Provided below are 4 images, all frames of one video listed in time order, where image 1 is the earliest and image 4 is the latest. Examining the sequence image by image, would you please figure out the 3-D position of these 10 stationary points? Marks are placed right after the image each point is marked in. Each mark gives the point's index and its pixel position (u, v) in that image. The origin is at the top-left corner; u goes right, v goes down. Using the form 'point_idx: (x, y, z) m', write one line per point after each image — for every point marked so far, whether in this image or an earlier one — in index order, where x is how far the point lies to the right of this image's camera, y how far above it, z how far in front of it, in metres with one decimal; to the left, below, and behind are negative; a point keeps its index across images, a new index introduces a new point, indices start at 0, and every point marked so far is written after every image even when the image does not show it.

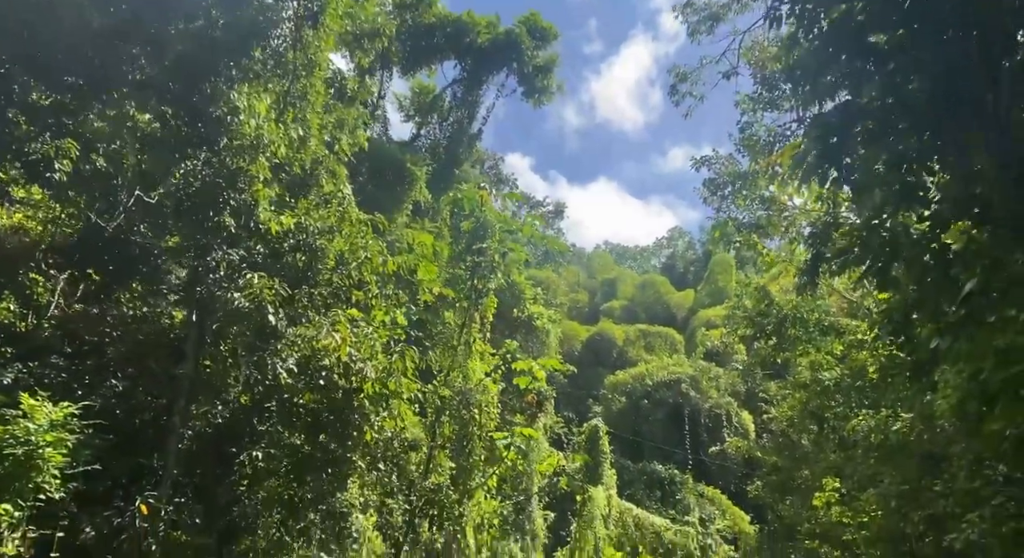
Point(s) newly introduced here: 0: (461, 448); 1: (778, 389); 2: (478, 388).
0: (-0.6, -2.1, +10.6) m
1: (+6.1, -2.5, +19.4) m
2: (-0.4, -1.3, +10.5) m
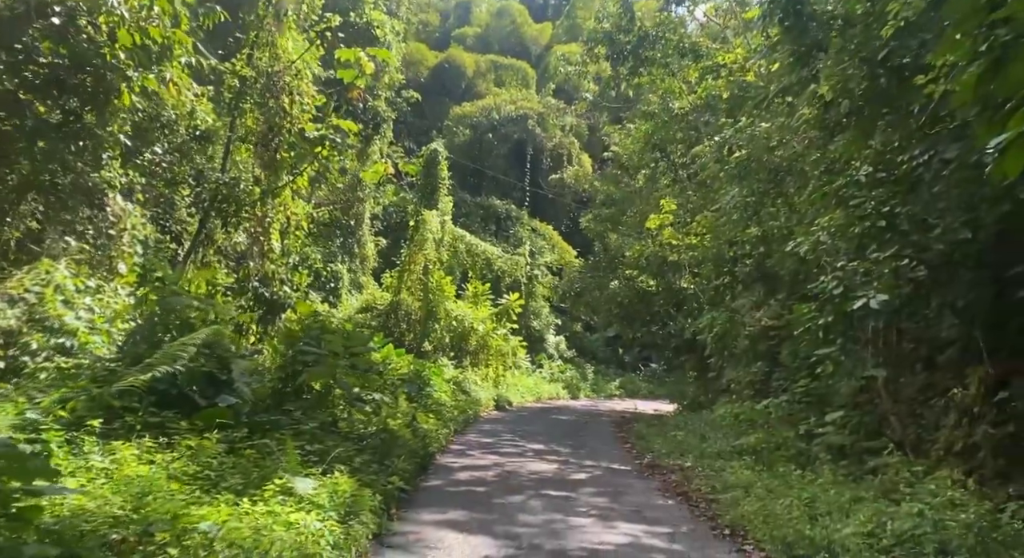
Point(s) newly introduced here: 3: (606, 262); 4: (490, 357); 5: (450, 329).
0: (-2.6, +1.5, +9.1) m
1: (+2.5, +3.4, +18.8) m
2: (-2.3, +2.1, +8.9) m
3: (+2.2, +0.4, +19.6) m
4: (-0.5, -1.7, +18.8) m
5: (-1.3, -1.1, +17.8) m
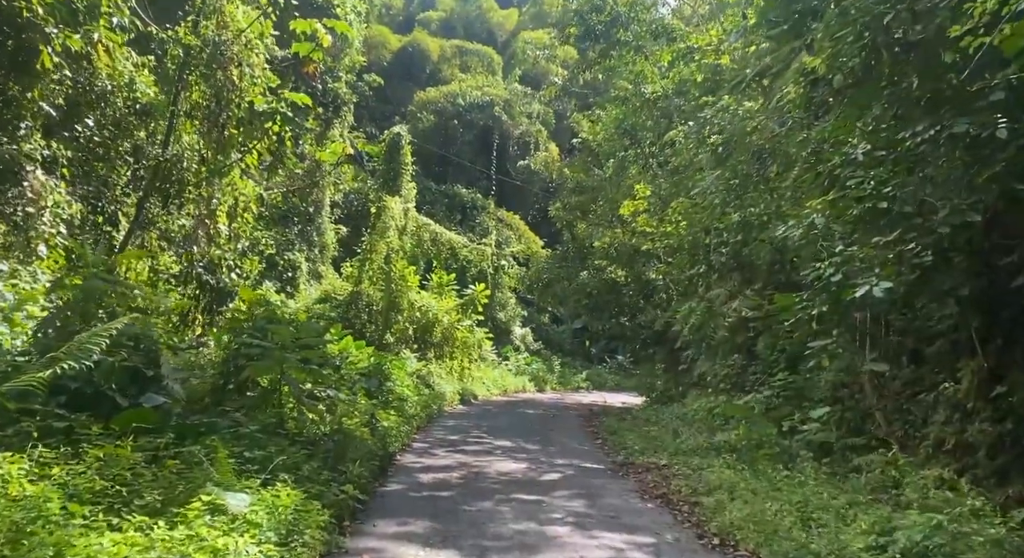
0: (-2.9, +1.6, +8.4) m
1: (+1.8, +3.6, +18.3) m
2: (-2.6, +2.3, +8.2) m
3: (+1.4, +0.6, +19.1) m
4: (-1.2, -1.5, +18.3) m
5: (-2.0, -0.8, +17.2) m
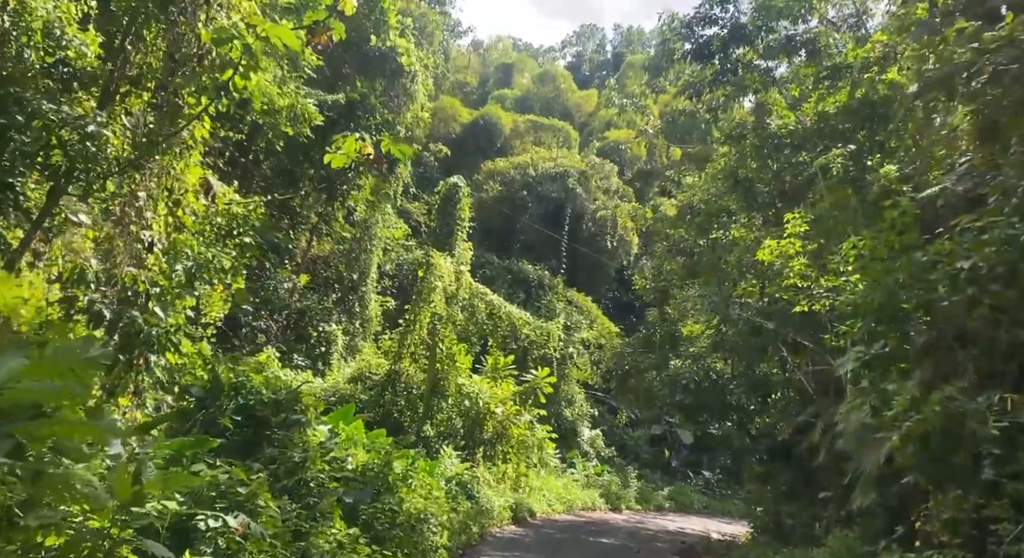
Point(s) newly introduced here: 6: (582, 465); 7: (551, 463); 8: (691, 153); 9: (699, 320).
0: (-2.3, +1.4, +5.3) m
1: (+3.2, +2.0, +14.9) m
2: (-2.0, +2.1, +5.1) m
3: (+2.7, -1.0, +15.4) m
4: (0.0, -2.9, +14.6) m
5: (-0.8, -2.1, +13.6) m
6: (+1.5, -4.1, +18.7) m
7: (+0.8, -3.6, +16.9) m
8: (+3.4, +2.3, +15.9) m
9: (+2.9, -0.6, +13.4) m
